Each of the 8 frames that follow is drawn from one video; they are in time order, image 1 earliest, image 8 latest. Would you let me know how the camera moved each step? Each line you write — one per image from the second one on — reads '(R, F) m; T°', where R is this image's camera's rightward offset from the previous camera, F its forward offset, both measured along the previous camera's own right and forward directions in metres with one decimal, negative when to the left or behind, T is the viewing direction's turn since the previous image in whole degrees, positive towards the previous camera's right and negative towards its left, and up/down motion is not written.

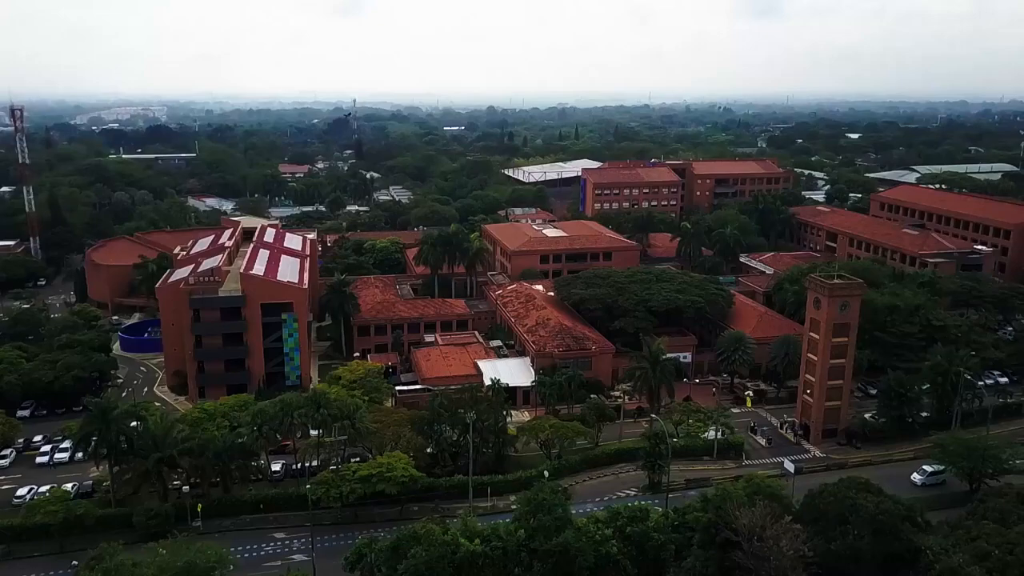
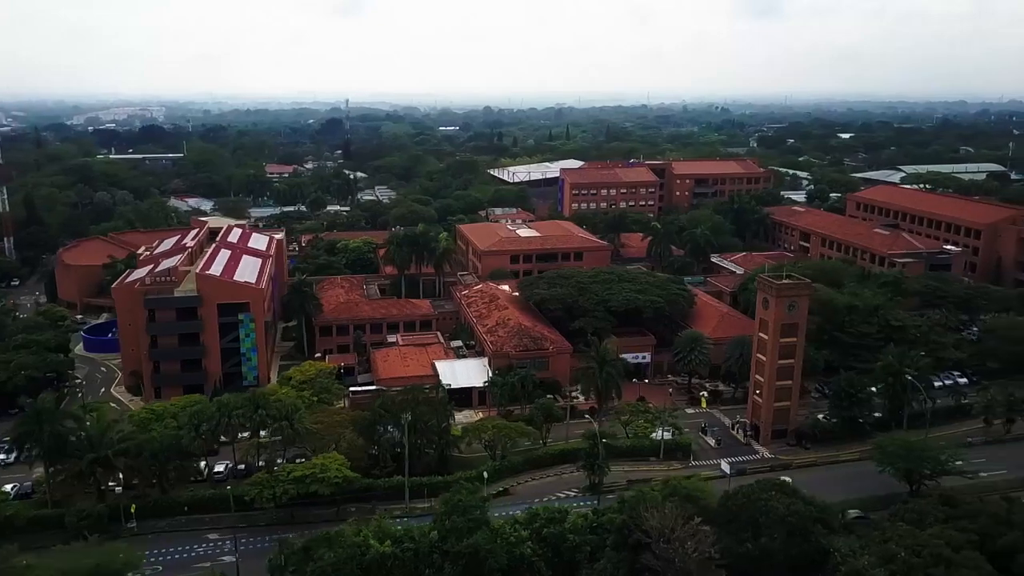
(+3.1, +0.2) m; 0°
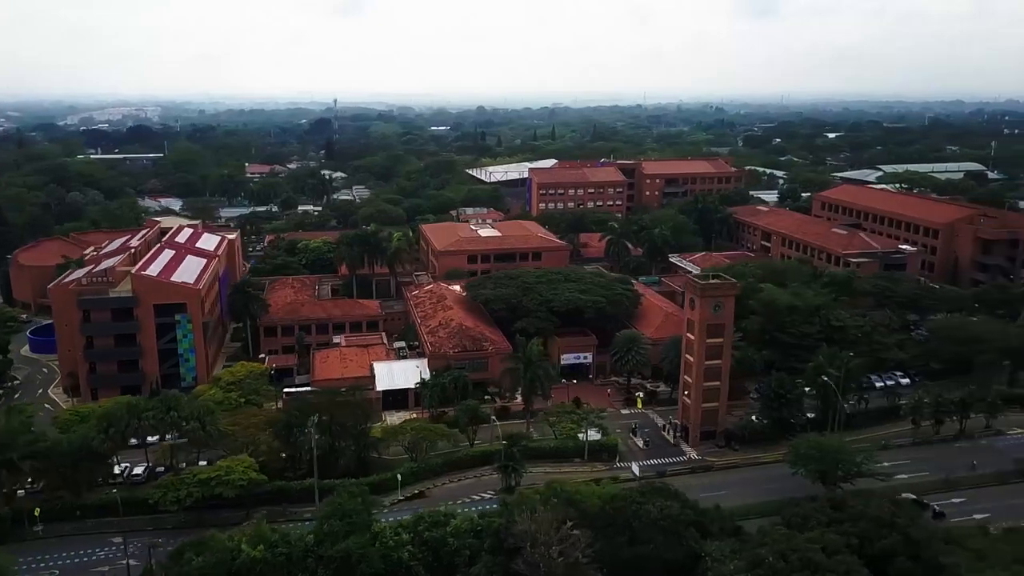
(+4.3, +0.4) m; 0°
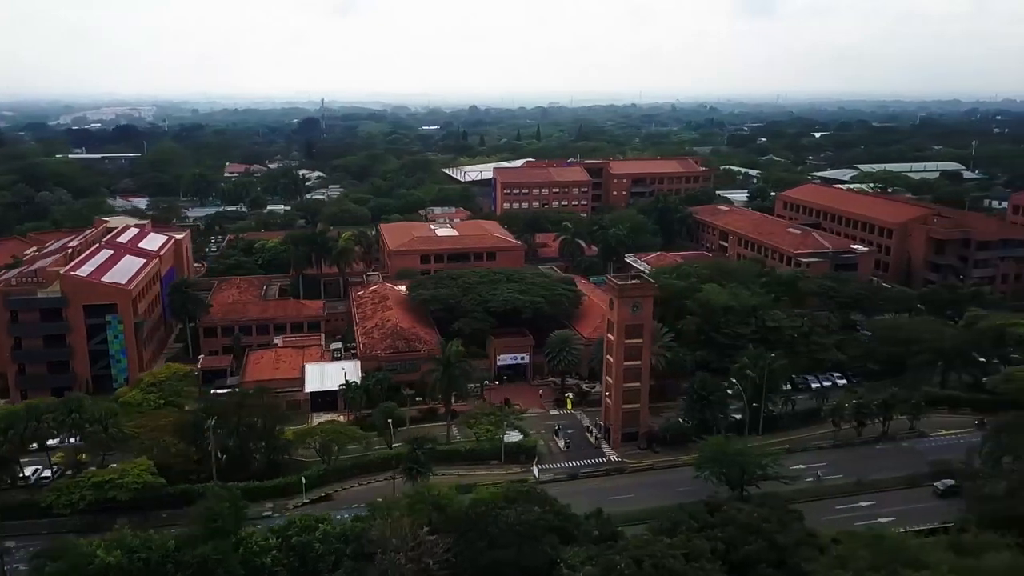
(+4.7, +0.5) m; 0°
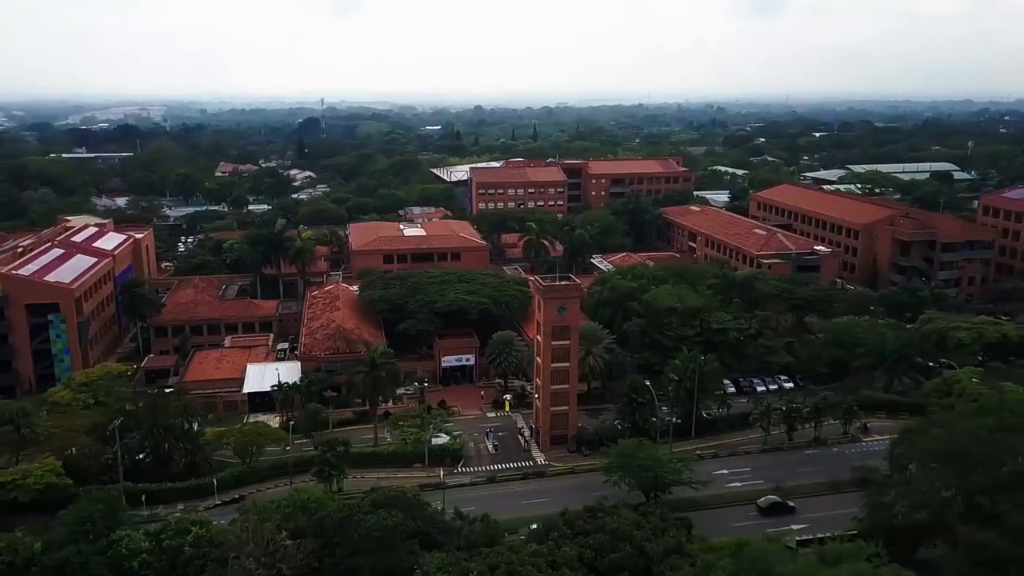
(+4.8, +0.5) m; -1°
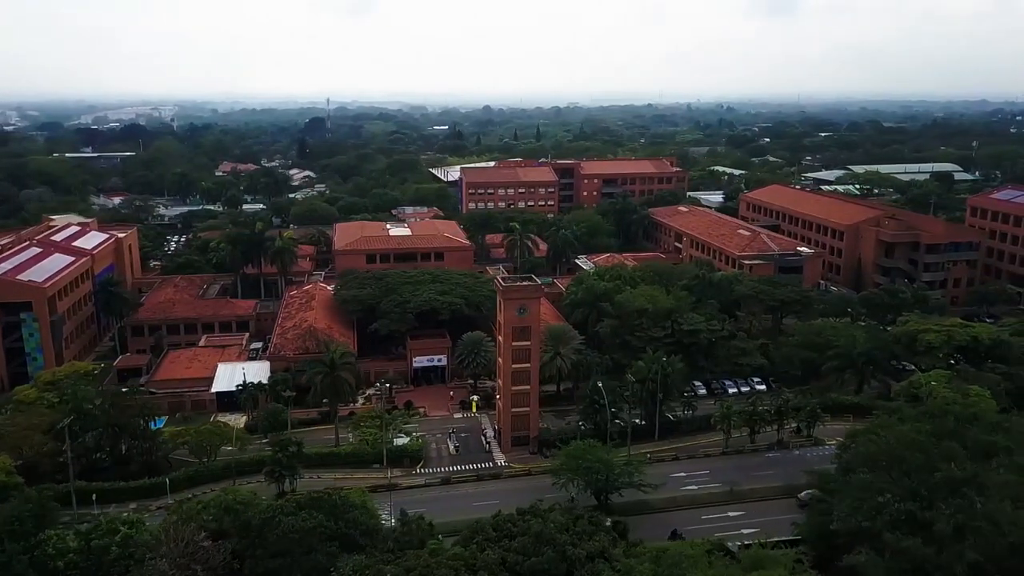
(+2.9, +0.3) m; -1°
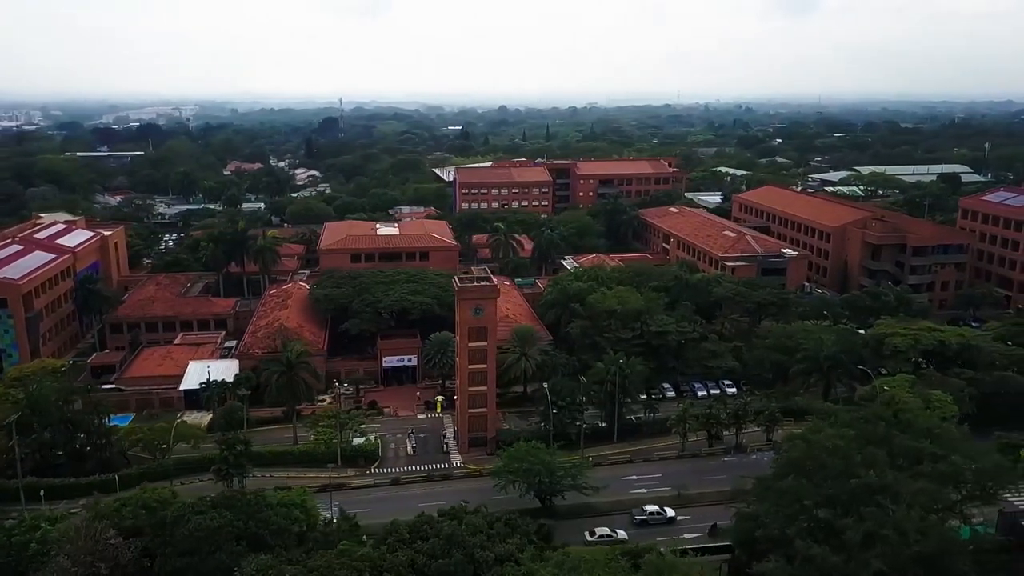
(+3.5, +0.3) m; -1°
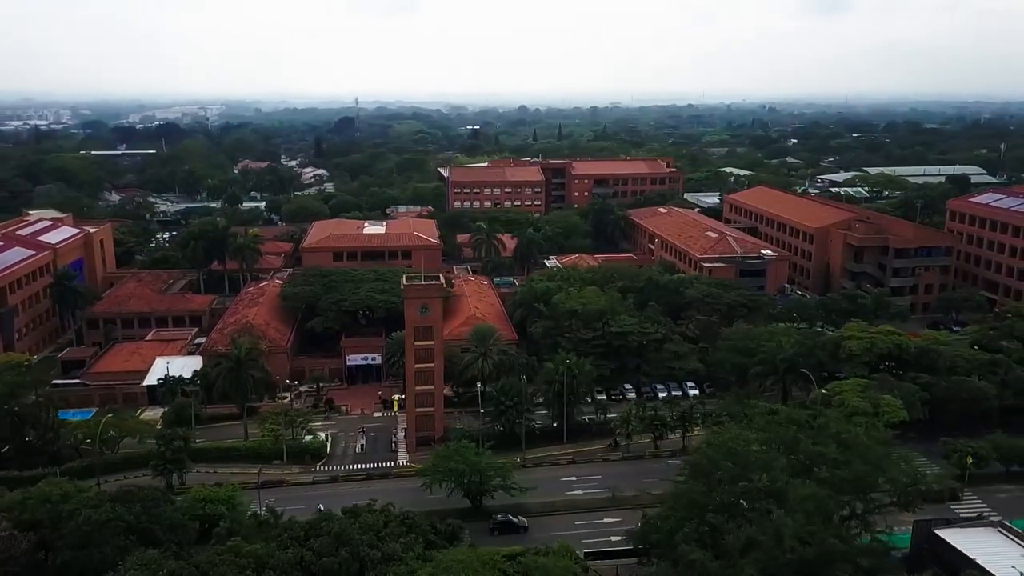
(+4.3, +0.2) m; -2°
